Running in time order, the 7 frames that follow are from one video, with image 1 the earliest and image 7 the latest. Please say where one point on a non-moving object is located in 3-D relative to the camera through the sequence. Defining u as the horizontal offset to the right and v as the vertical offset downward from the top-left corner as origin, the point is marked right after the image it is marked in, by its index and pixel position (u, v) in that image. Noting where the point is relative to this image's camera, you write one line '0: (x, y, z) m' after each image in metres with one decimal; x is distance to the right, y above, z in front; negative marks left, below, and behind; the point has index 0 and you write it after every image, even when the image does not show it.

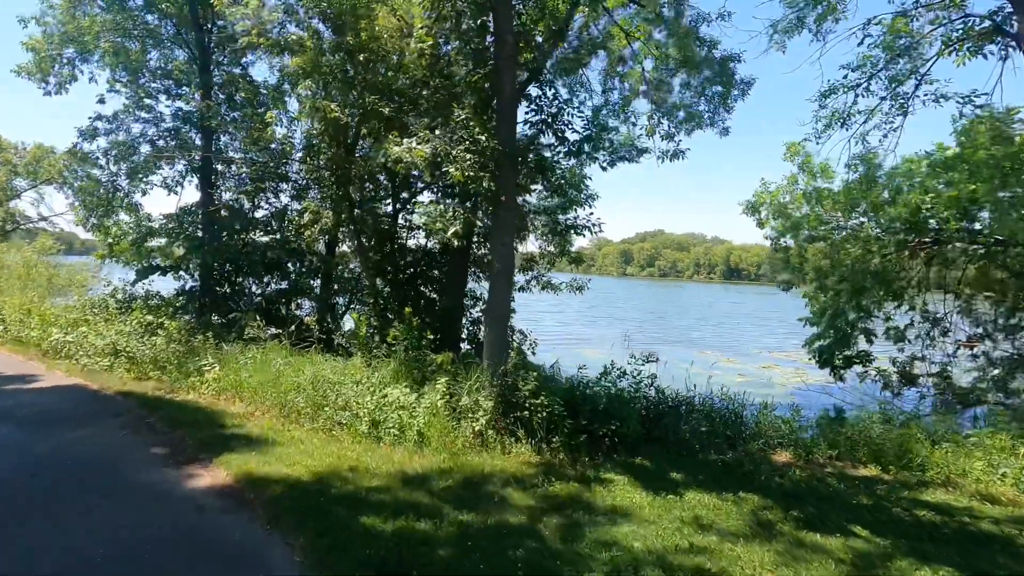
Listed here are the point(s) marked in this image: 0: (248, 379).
0: (-4.5, -1.6, +9.2) m
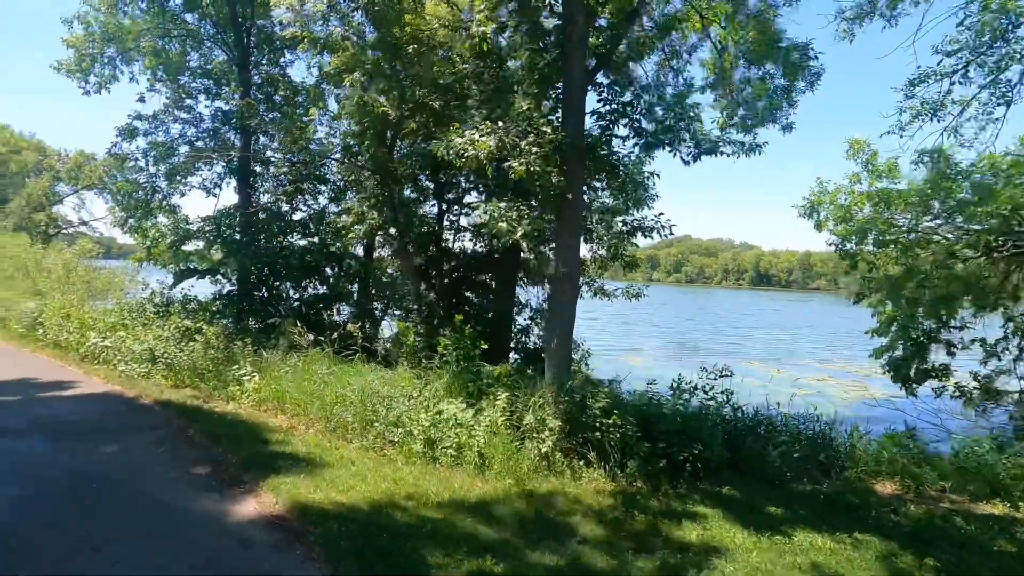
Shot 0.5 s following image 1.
0: (-3.6, -1.7, +8.7) m
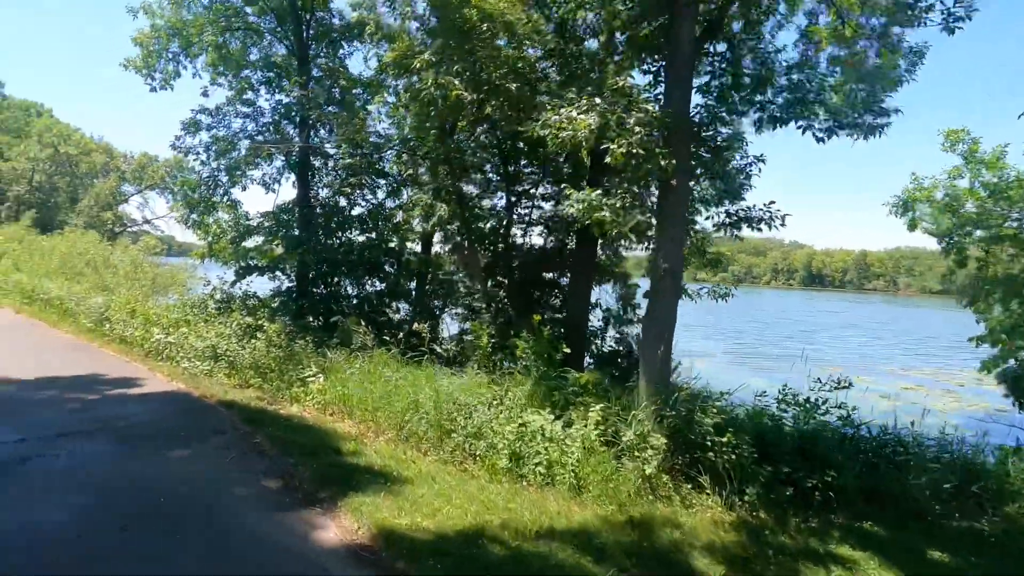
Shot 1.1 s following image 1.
0: (-2.3, -1.6, +8.1) m
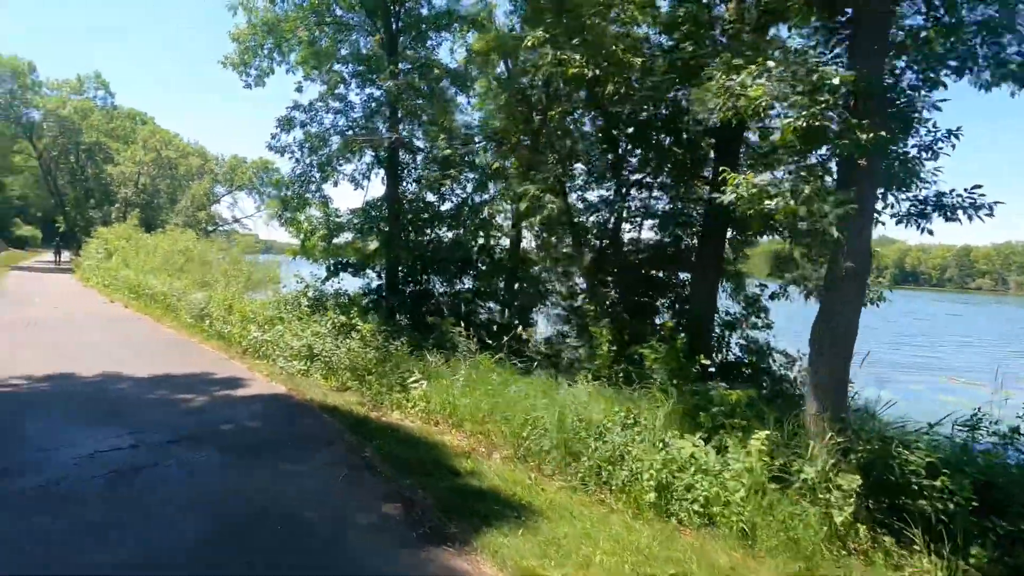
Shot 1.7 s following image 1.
0: (-0.6, -1.6, +7.5) m
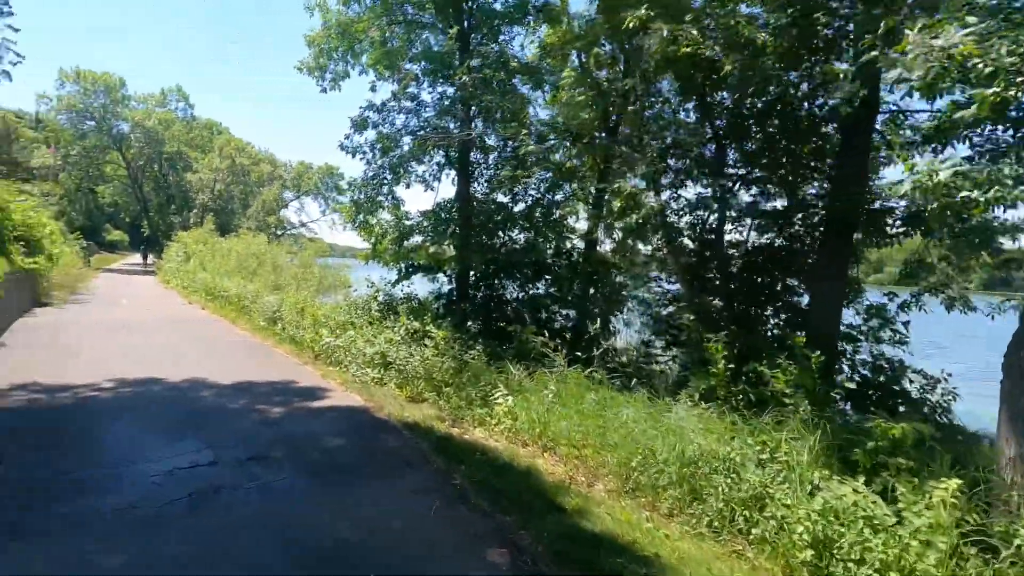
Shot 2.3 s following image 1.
0: (+0.6, -1.7, +6.7) m
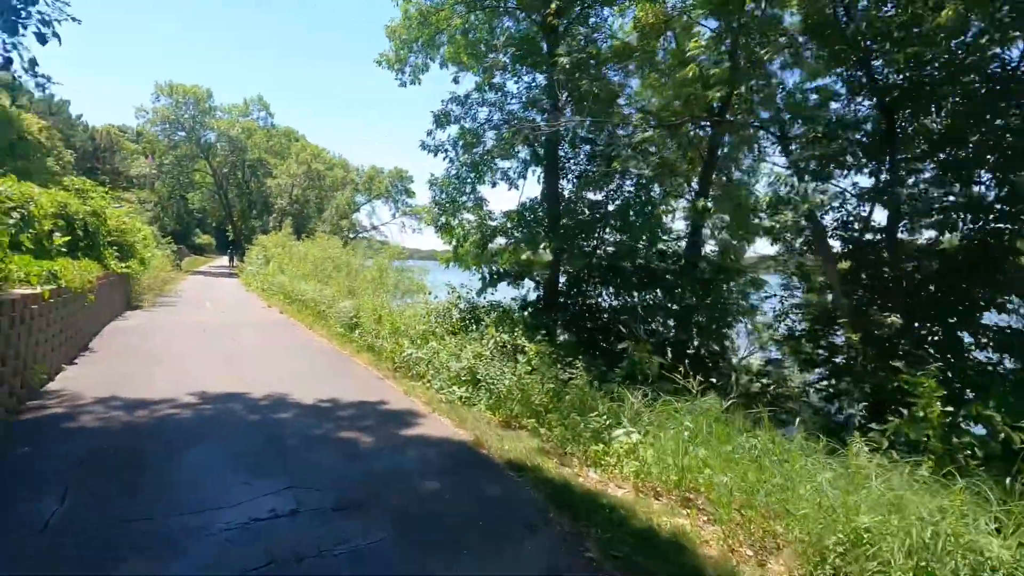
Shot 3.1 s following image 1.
0: (+1.9, -1.9, +5.4) m
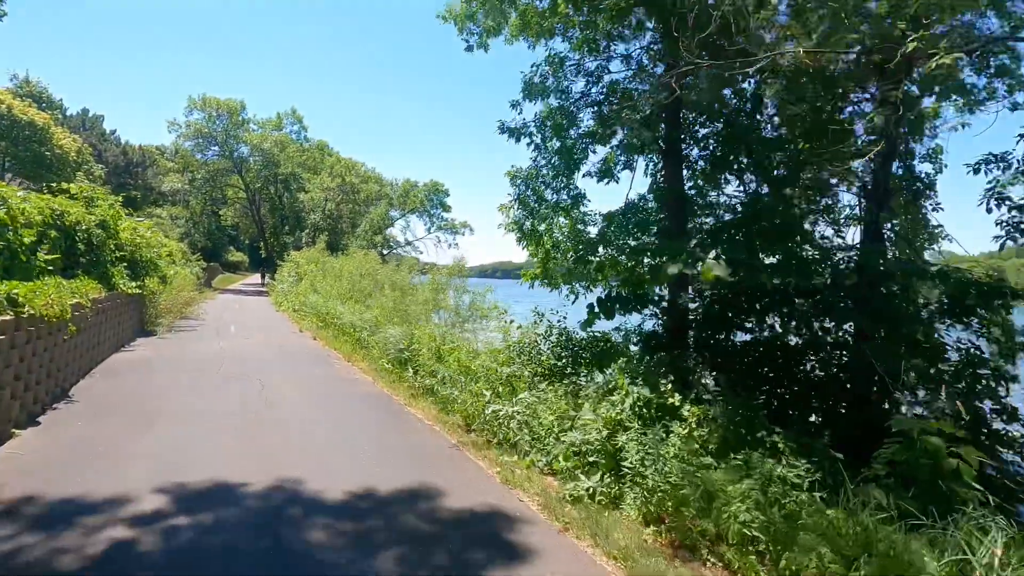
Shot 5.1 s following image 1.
0: (+3.5, -2.1, +2.0) m
